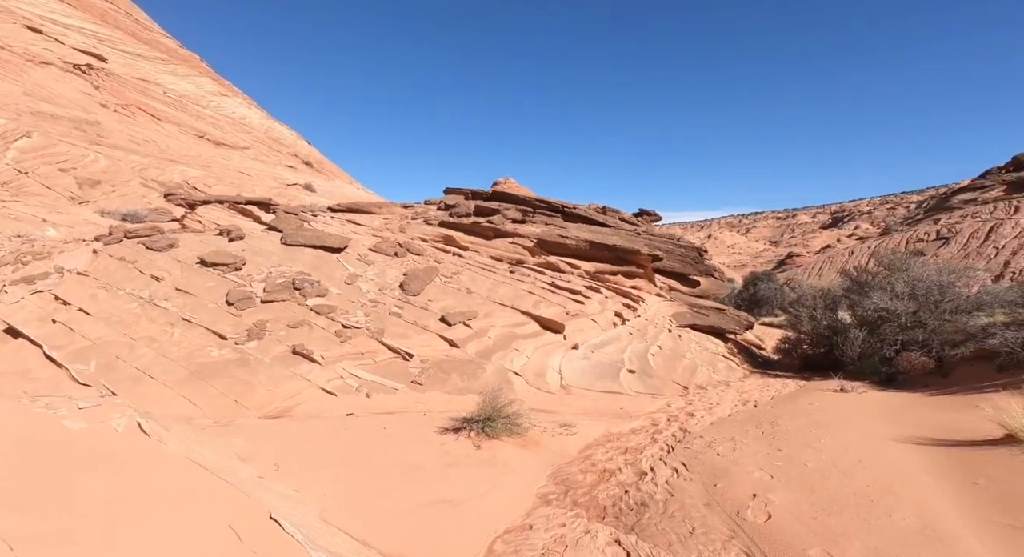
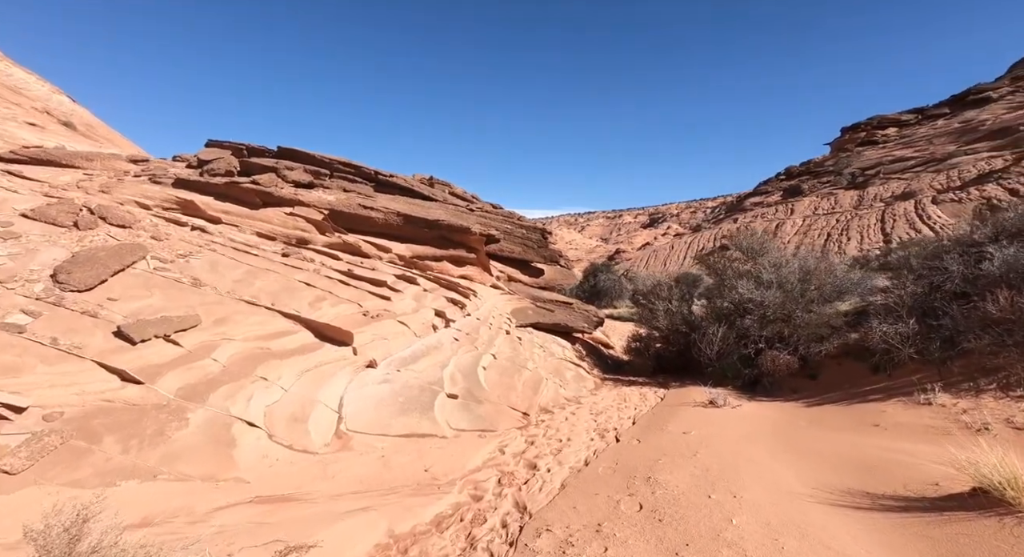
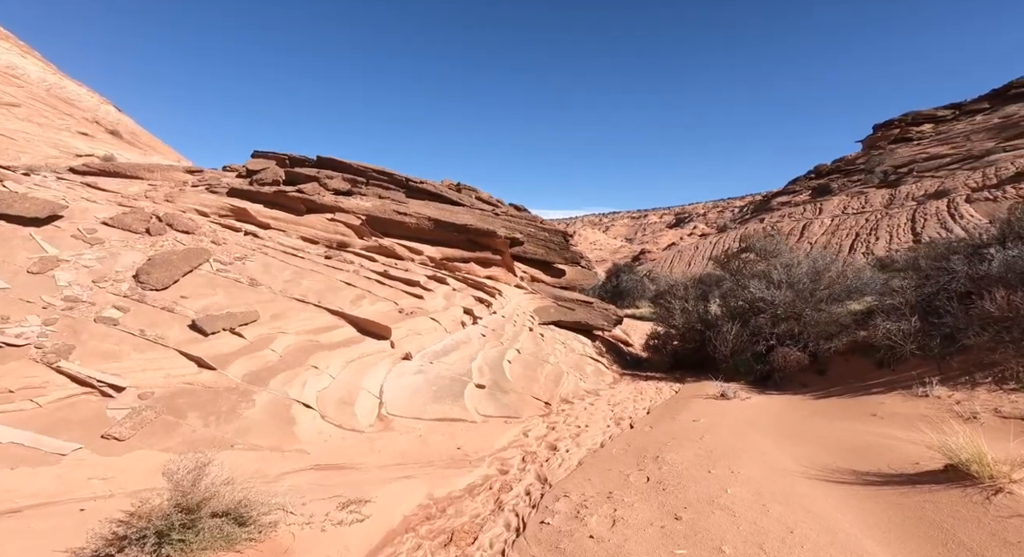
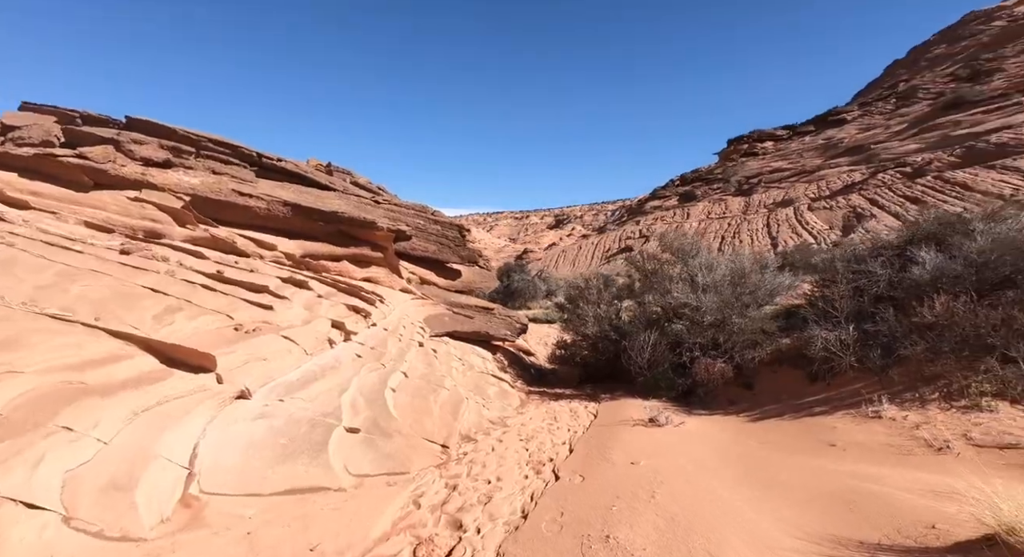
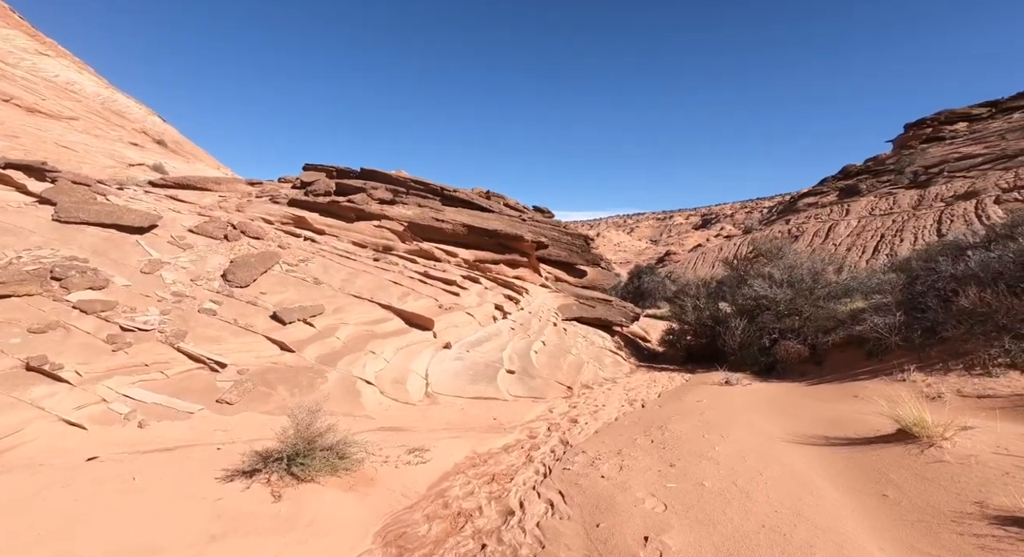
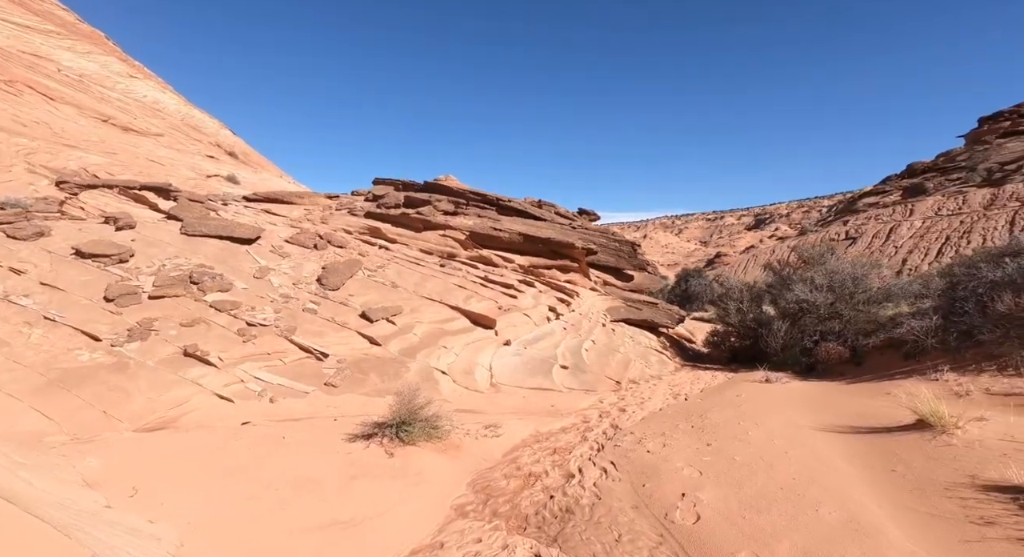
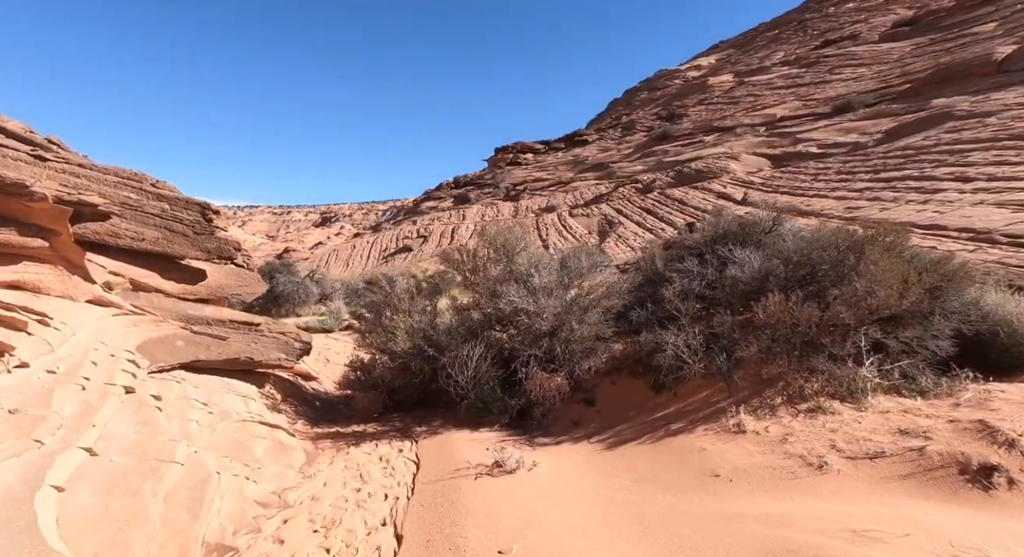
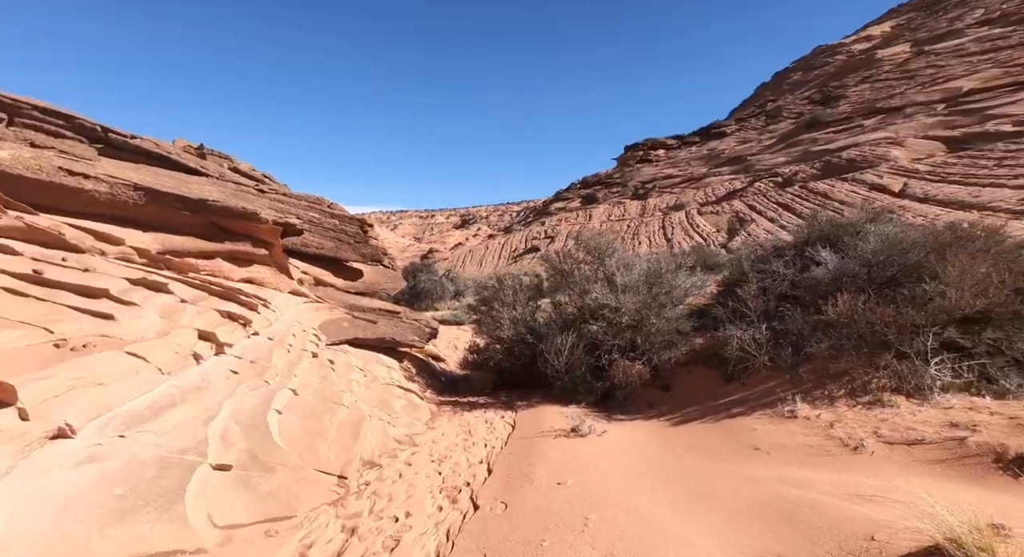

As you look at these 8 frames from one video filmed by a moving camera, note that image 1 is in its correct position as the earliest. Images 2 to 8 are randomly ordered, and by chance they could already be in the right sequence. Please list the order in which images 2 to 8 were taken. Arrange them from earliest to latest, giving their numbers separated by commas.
6, 5, 3, 2, 4, 8, 7
